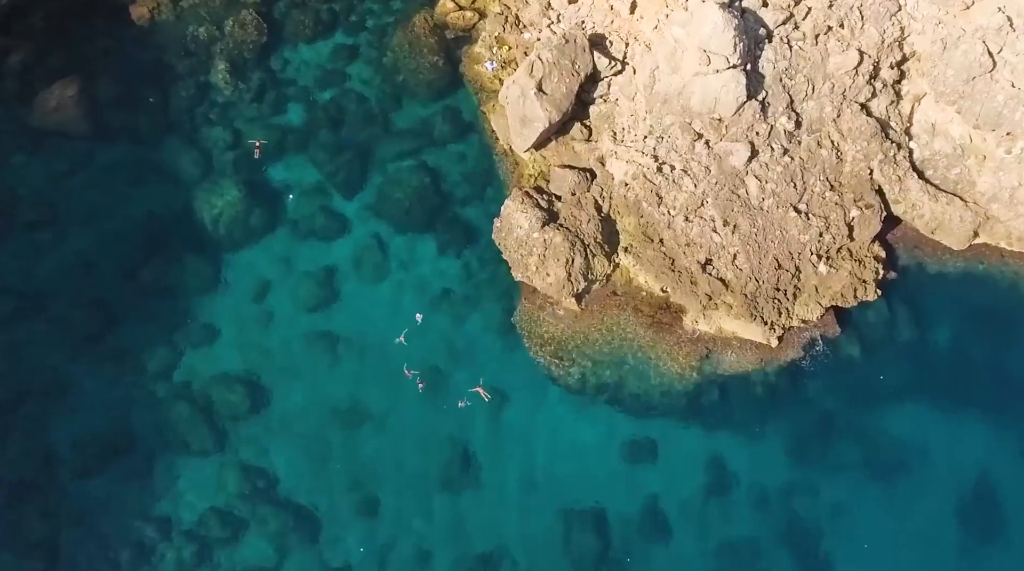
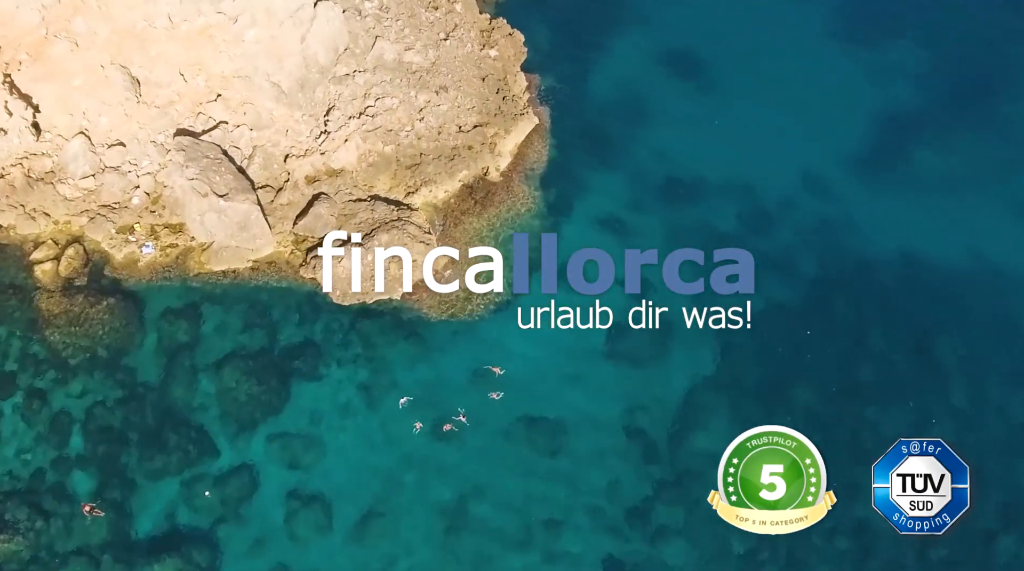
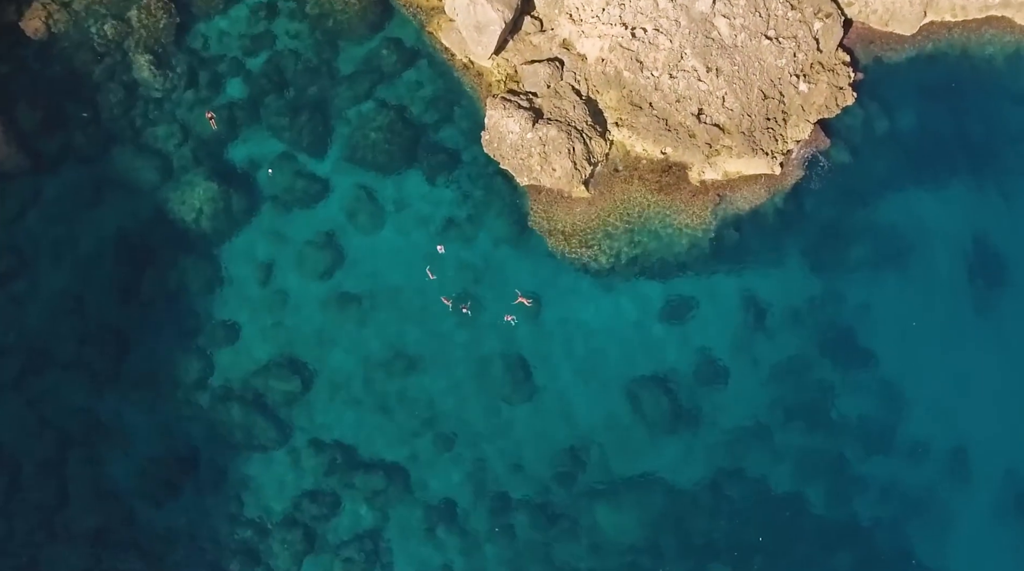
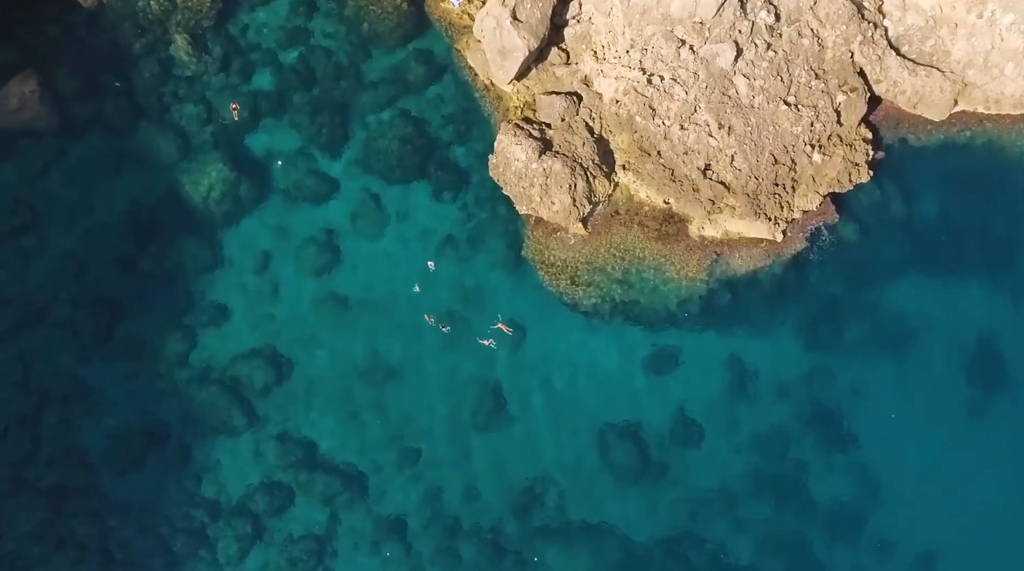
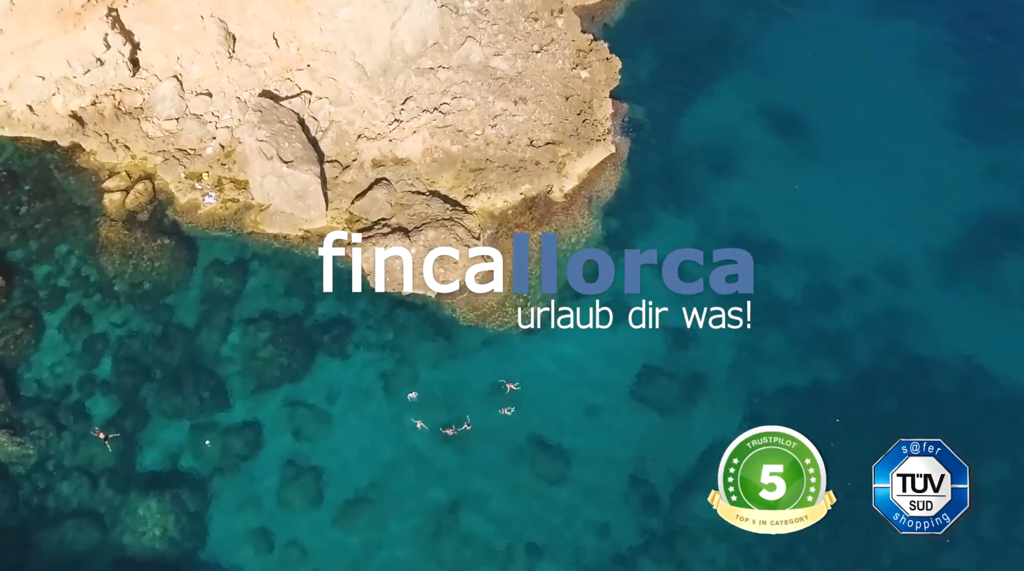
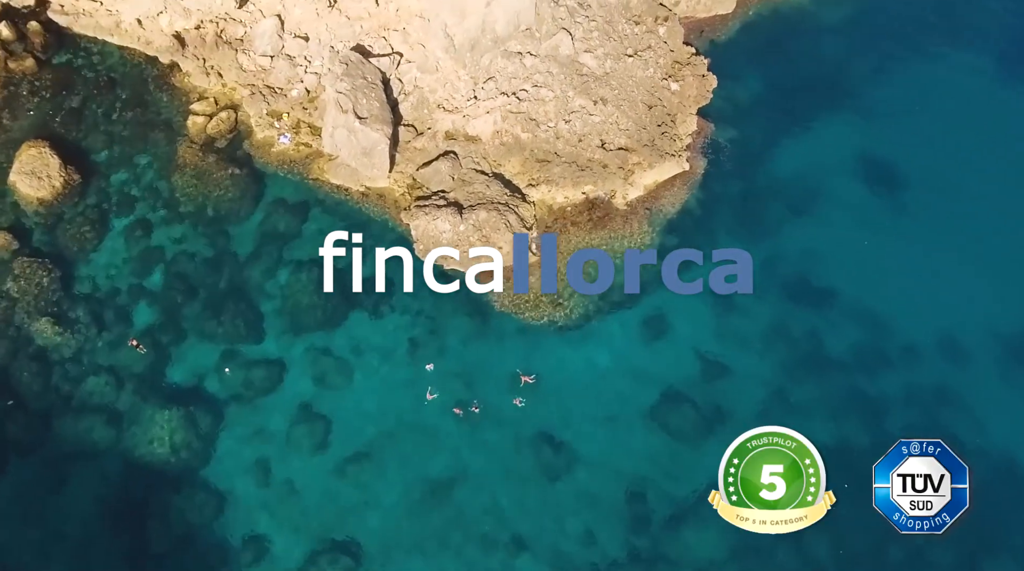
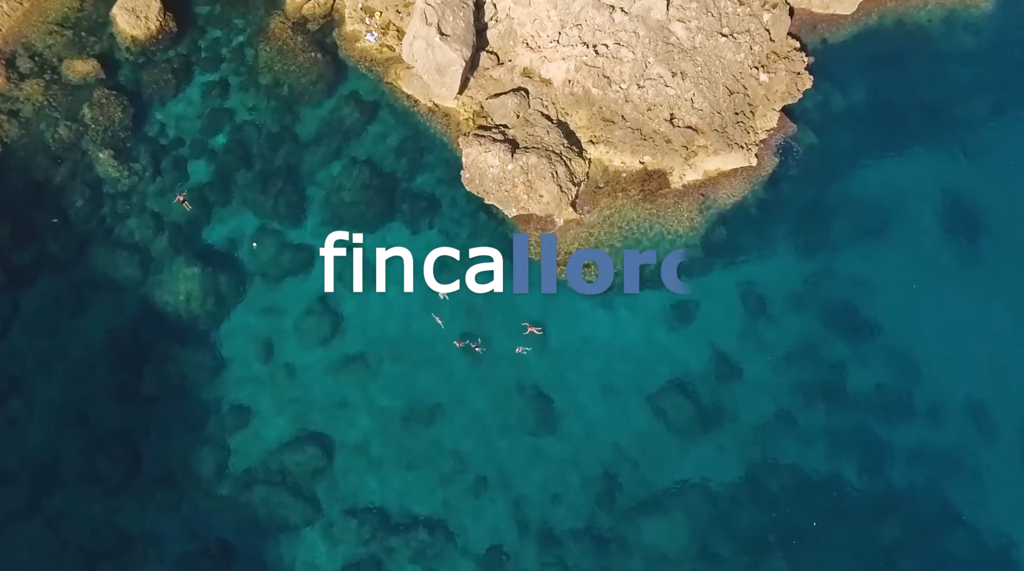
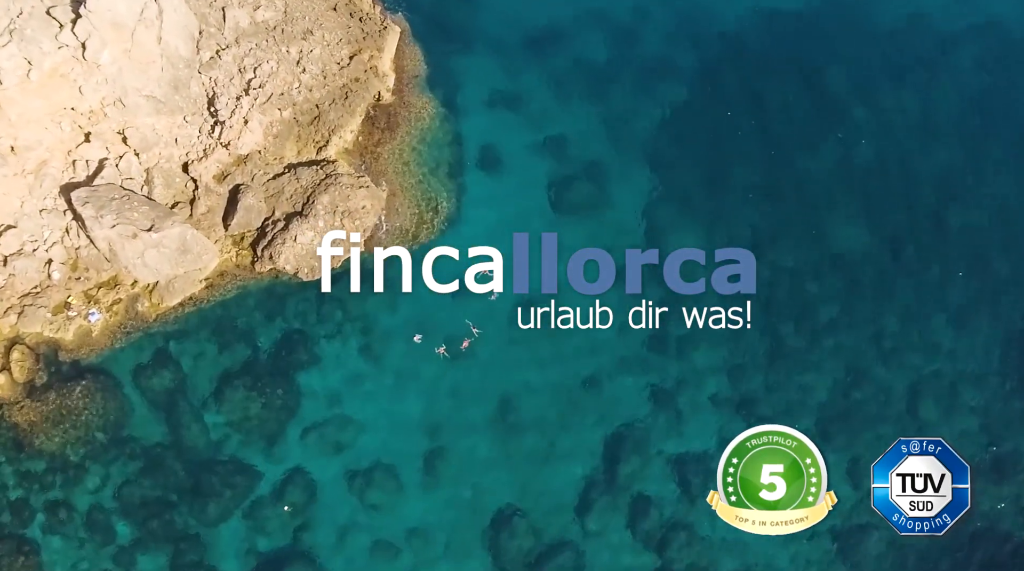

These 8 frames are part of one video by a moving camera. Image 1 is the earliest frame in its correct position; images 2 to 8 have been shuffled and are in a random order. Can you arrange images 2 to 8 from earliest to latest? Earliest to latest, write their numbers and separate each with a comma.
4, 3, 7, 6, 5, 2, 8
